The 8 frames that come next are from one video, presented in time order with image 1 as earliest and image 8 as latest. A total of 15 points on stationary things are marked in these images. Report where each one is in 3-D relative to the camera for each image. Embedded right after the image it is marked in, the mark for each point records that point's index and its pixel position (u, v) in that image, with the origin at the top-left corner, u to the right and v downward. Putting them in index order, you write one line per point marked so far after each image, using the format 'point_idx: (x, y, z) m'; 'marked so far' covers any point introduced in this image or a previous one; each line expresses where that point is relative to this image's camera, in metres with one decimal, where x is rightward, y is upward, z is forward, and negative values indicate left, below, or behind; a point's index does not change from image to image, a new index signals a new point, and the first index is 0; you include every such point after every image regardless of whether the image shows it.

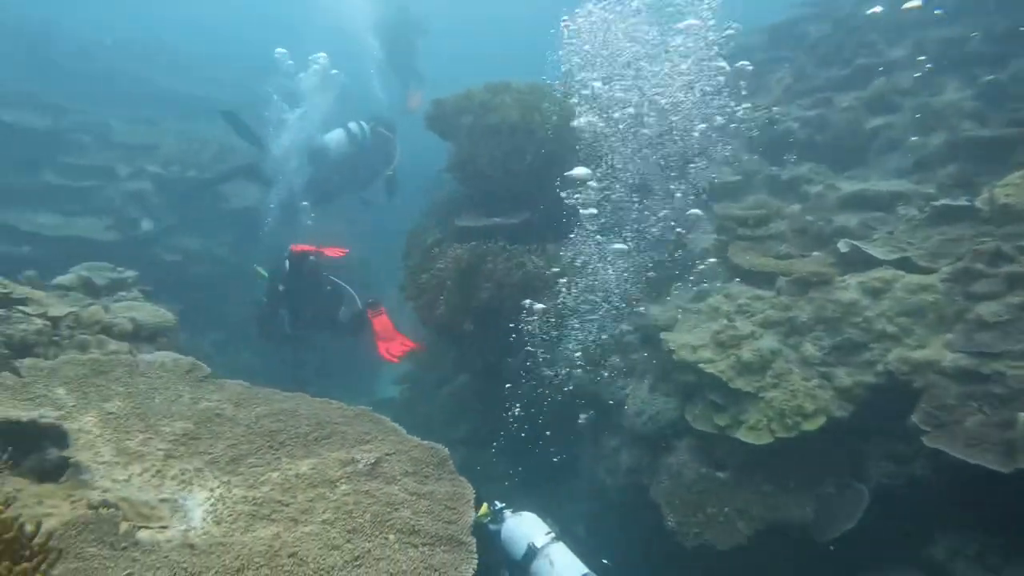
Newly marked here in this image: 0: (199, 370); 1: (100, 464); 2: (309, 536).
0: (-2.2, -0.6, +5.5) m
1: (-2.2, -0.9, +4.1) m
2: (-0.9, -1.1, +3.5) m
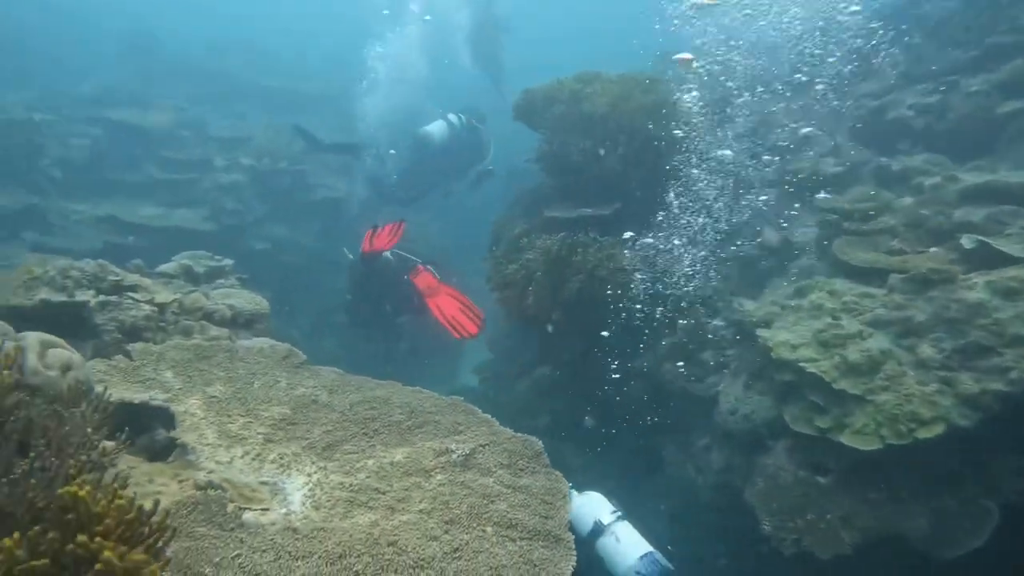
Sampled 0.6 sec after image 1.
0: (-1.6, -0.5, +5.6) m
1: (-1.7, -0.8, +4.2) m
2: (-0.5, -1.1, +3.5) m
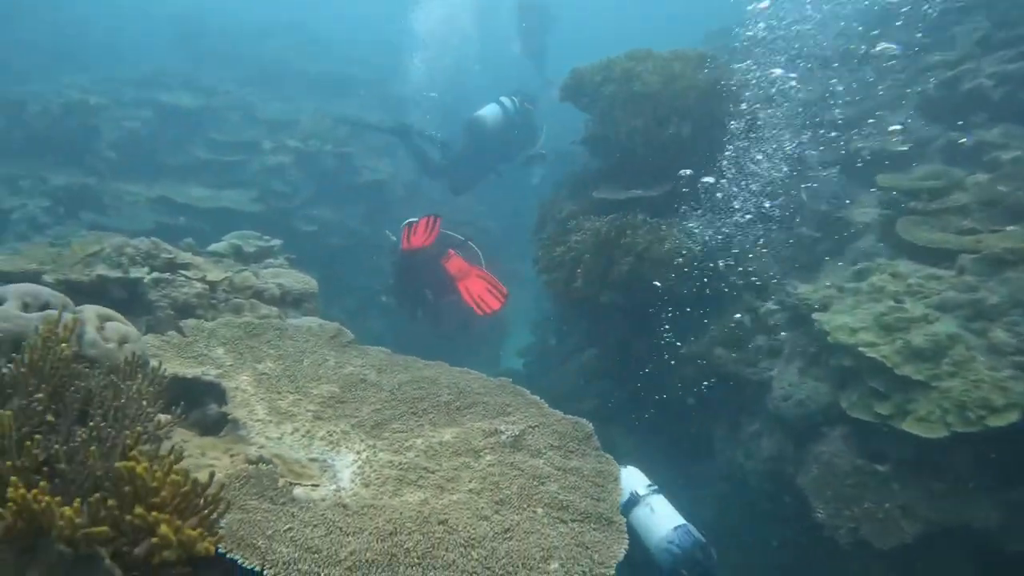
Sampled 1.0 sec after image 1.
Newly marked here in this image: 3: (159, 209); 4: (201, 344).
0: (-1.2, -0.3, +5.6) m
1: (-1.4, -0.7, +4.2) m
2: (-0.2, -0.9, +3.4) m
3: (-5.9, +1.3, +13.0) m
4: (-2.0, -0.4, +4.9) m
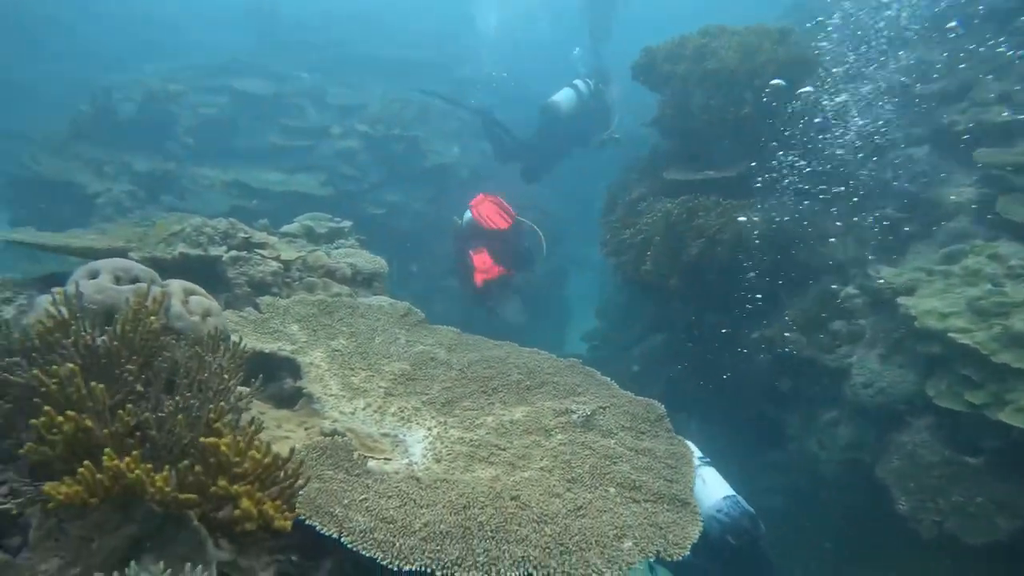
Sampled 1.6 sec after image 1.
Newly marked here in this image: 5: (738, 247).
0: (-0.7, -0.2, +5.7) m
1: (-1.0, -0.6, +4.3) m
2: (+0.1, -0.8, +3.4) m
3: (-4.8, +1.6, +13.4) m
4: (-1.5, -0.2, +5.0) m
5: (+2.3, +0.4, +7.8) m
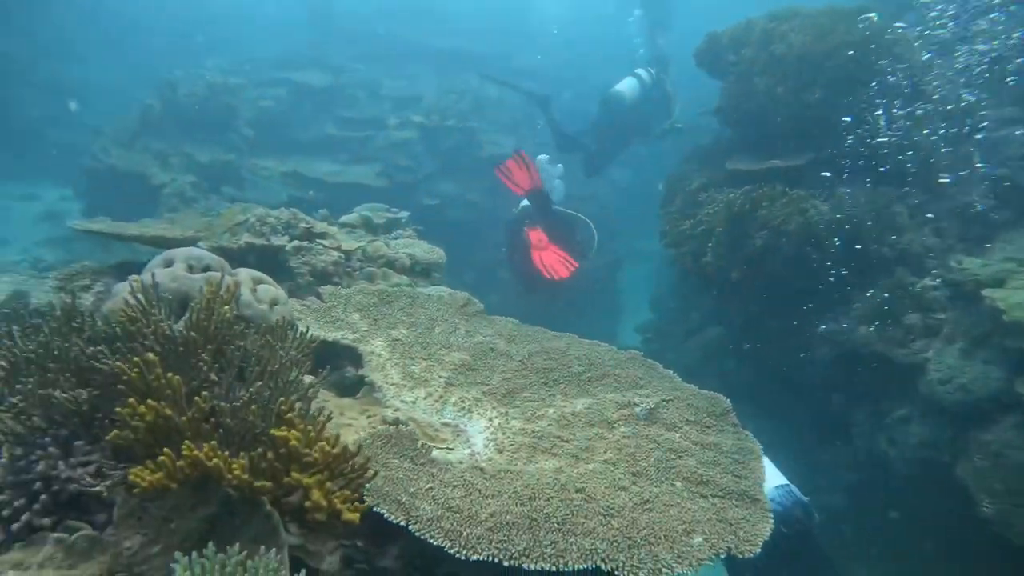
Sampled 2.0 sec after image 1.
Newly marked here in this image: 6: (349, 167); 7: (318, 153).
0: (-0.3, -0.1, +5.7) m
1: (-0.7, -0.5, +4.3) m
2: (+0.4, -0.8, +3.4) m
3: (-3.8, +1.8, +13.6) m
4: (-1.1, -0.1, +5.1) m
5: (+2.9, +0.5, +7.6) m
6: (-3.0, +2.2, +14.4) m
7: (-3.8, +2.6, +15.2) m
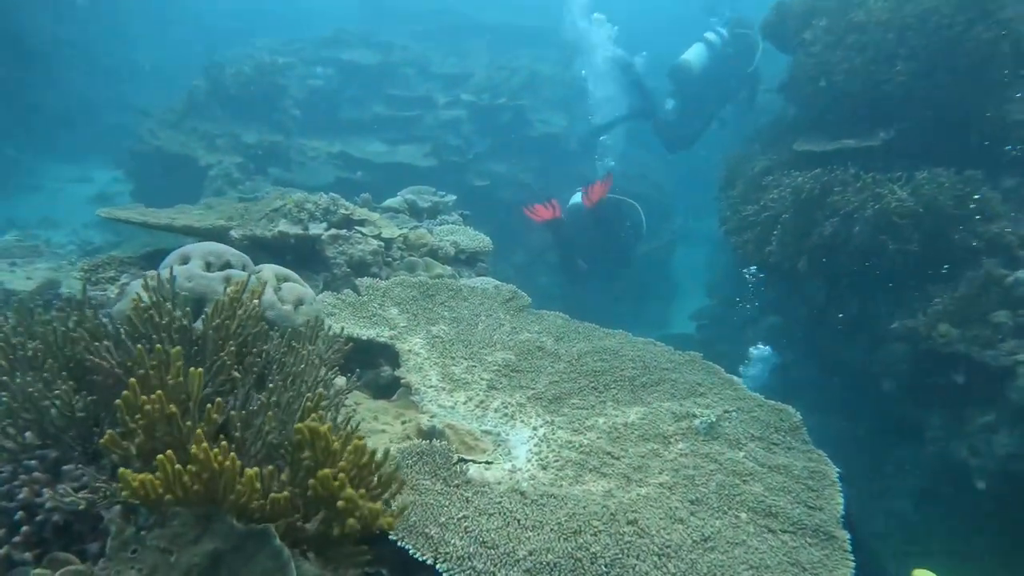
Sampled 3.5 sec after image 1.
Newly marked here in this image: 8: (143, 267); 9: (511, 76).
0: (0.0, -0.1, +5.4) m
1: (-0.4, -0.5, +4.0) m
2: (+0.5, -0.8, +3.0) m
3: (-3.0, +2.1, +13.4) m
4: (-0.8, -0.1, +4.8) m
5: (+3.3, +0.6, +7.0) m
6: (-2.1, +2.5, +14.1) m
7: (-2.8, +3.0, +15.0) m
8: (-2.3, +0.1, +5.0) m
9: (-0.1, +4.5, +16.9) m
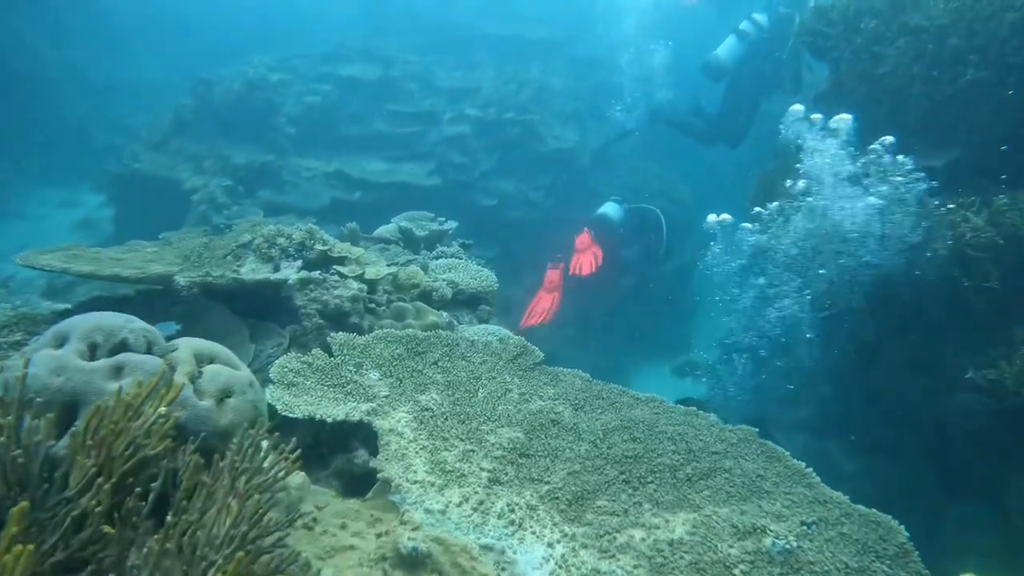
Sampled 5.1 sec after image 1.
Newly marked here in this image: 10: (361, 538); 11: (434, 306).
0: (+0.1, -0.4, +4.4) m
1: (-0.4, -0.8, +3.1) m
2: (+0.5, -1.1, +2.1) m
3: (-2.8, +1.6, +12.6) m
4: (-0.8, -0.4, +3.9) m
5: (+3.4, +0.3, +6.0) m
6: (-1.9, +2.1, +13.3) m
7: (-2.6, +2.5, +14.1) m
8: (-2.3, -0.2, +4.1) m
9: (+0.1, +4.0, +16.0) m
10: (-0.5, -0.9, +2.7) m
11: (-0.5, -0.1, +5.0) m
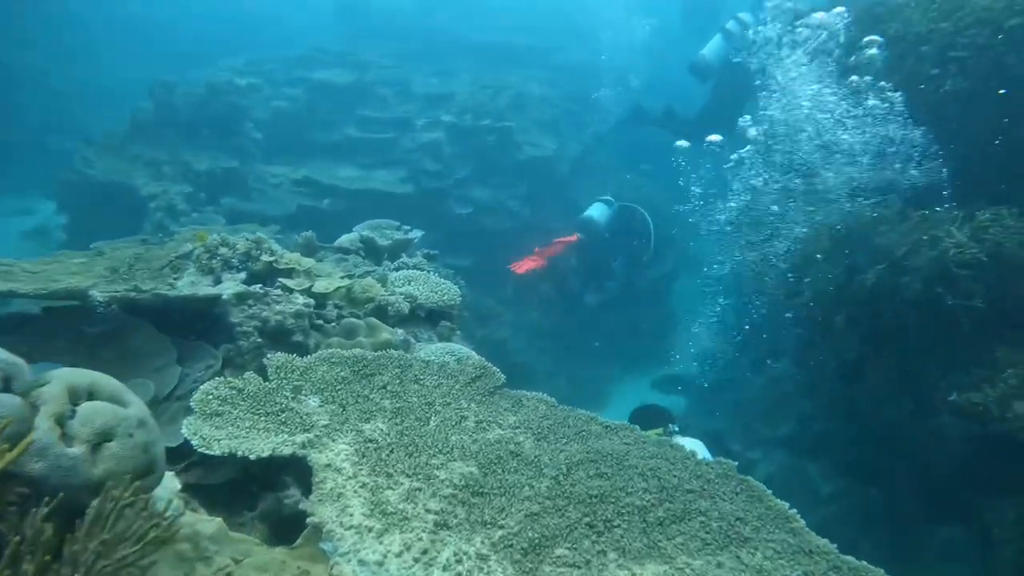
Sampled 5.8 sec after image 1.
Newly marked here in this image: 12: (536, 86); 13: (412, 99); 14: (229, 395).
0: (-0.1, -0.4, +4.0) m
1: (-0.6, -0.9, +2.7) m
2: (+0.4, -1.1, +1.7) m
3: (-3.2, +1.5, +12.1) m
4: (-1.0, -0.5, +3.5) m
5: (+3.1, +0.1, +5.7) m
6: (-2.3, +1.9, +12.9) m
7: (-3.1, +2.3, +13.7) m
8: (-2.5, -0.2, +3.7) m
9: (-0.4, +3.8, +15.7) m
10: (-0.7, -1.0, +2.3) m
11: (-0.7, -0.2, +4.6) m
12: (+0.5, +4.3, +16.7) m
13: (-2.0, +3.8, +15.7) m
14: (-1.2, -0.4, +3.4) m
